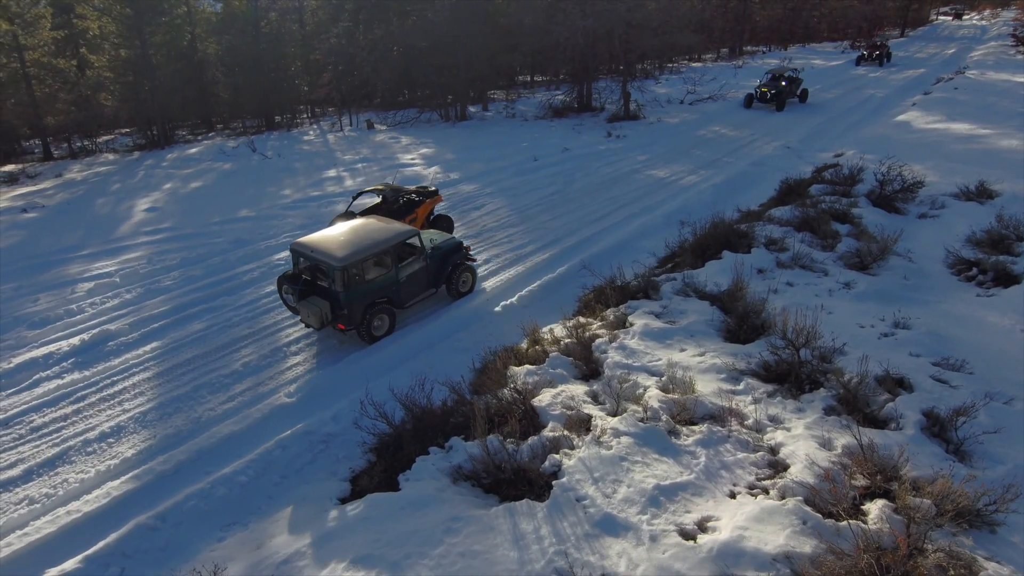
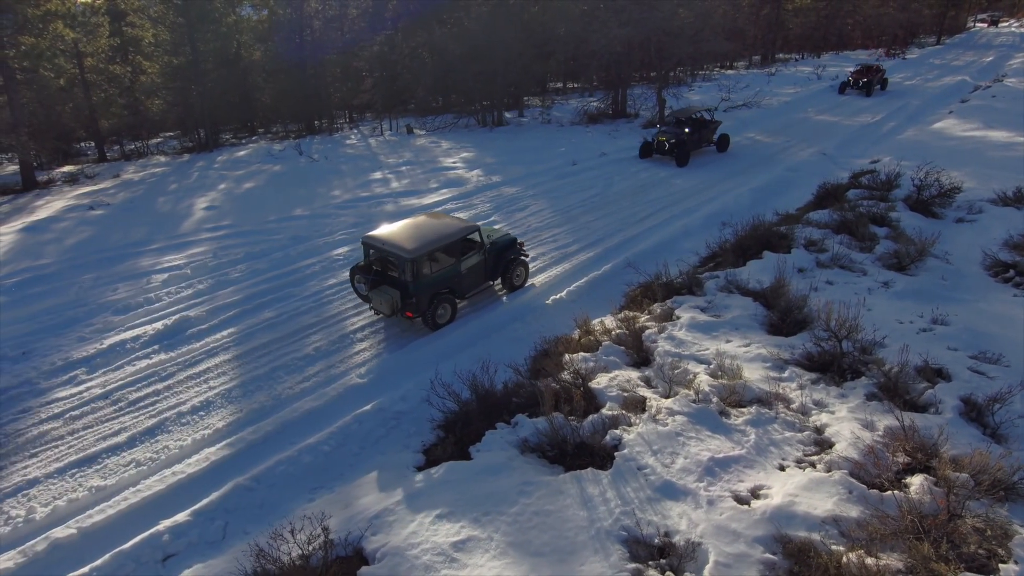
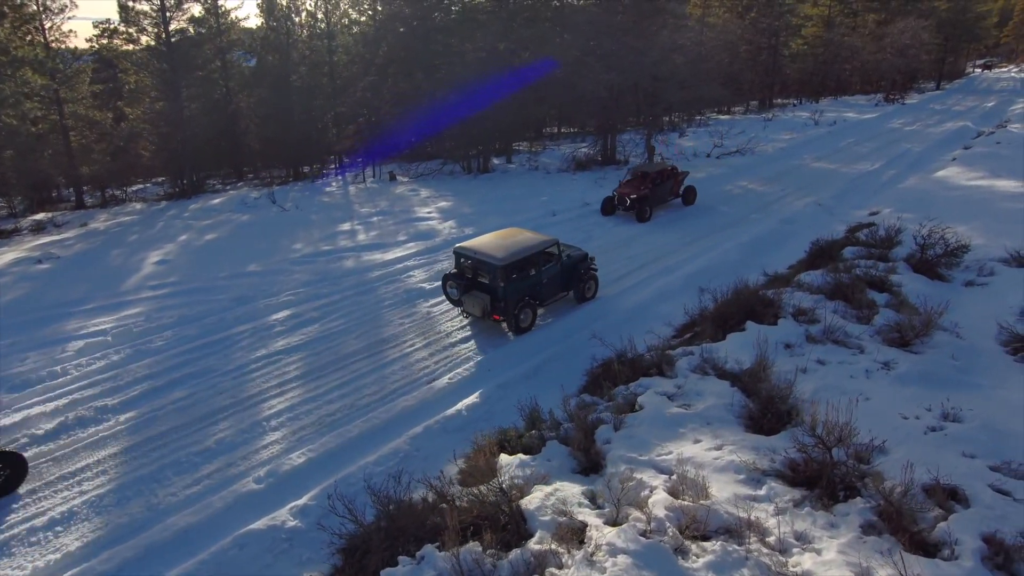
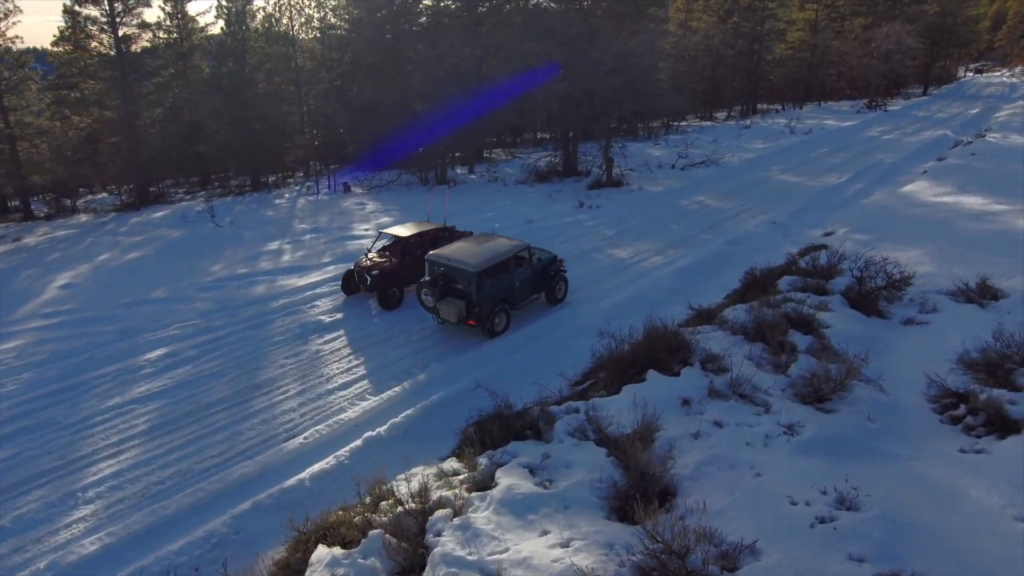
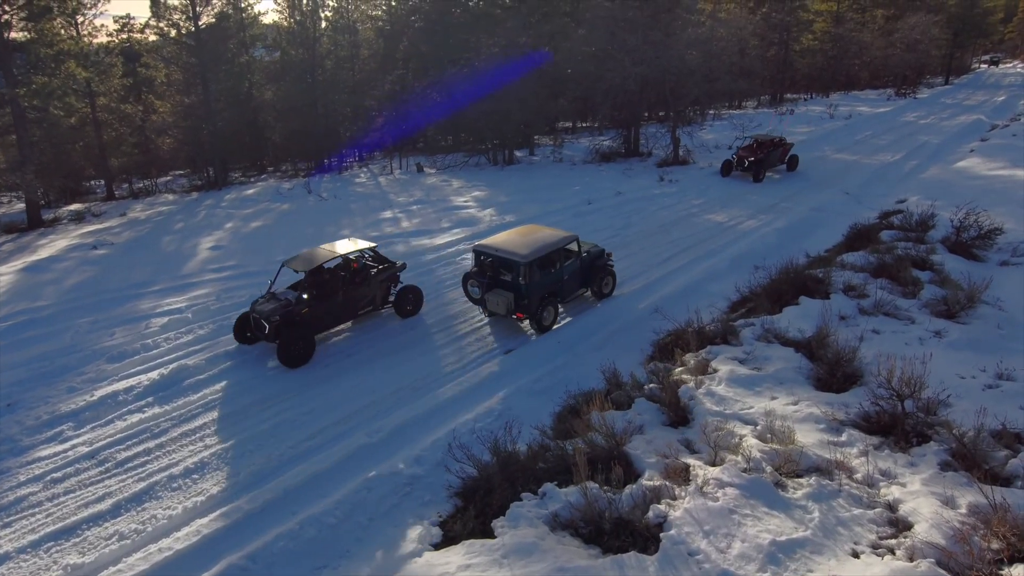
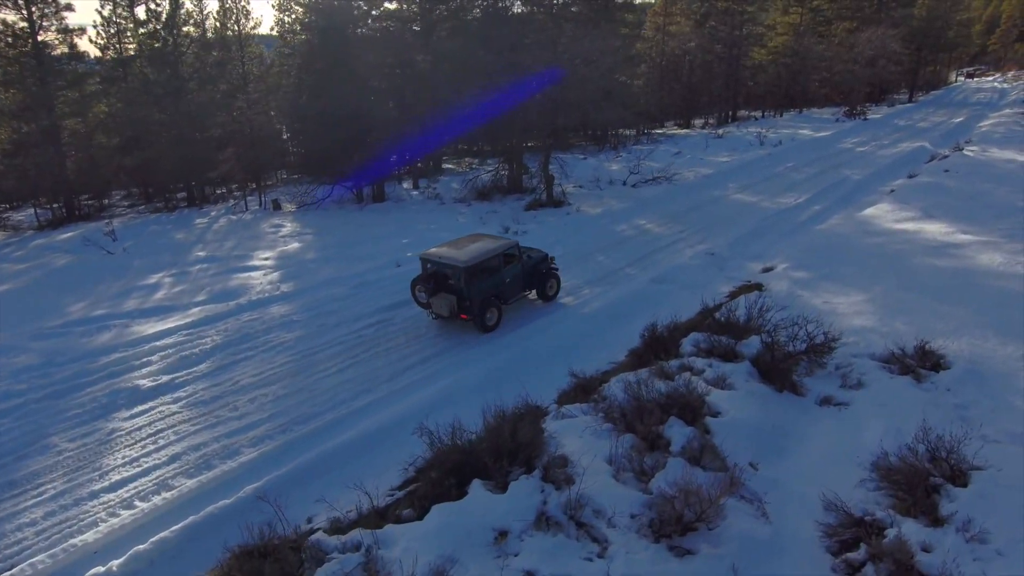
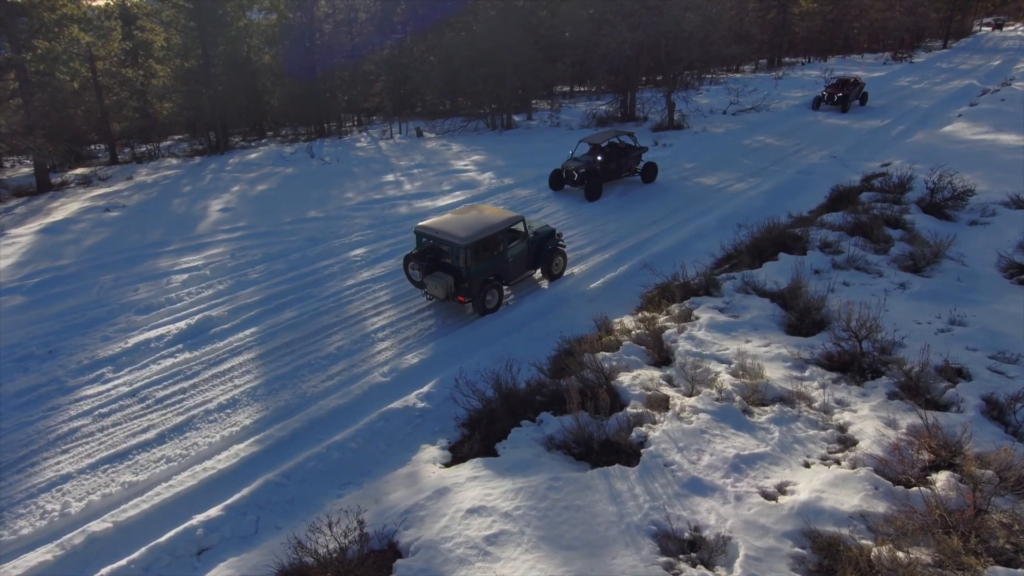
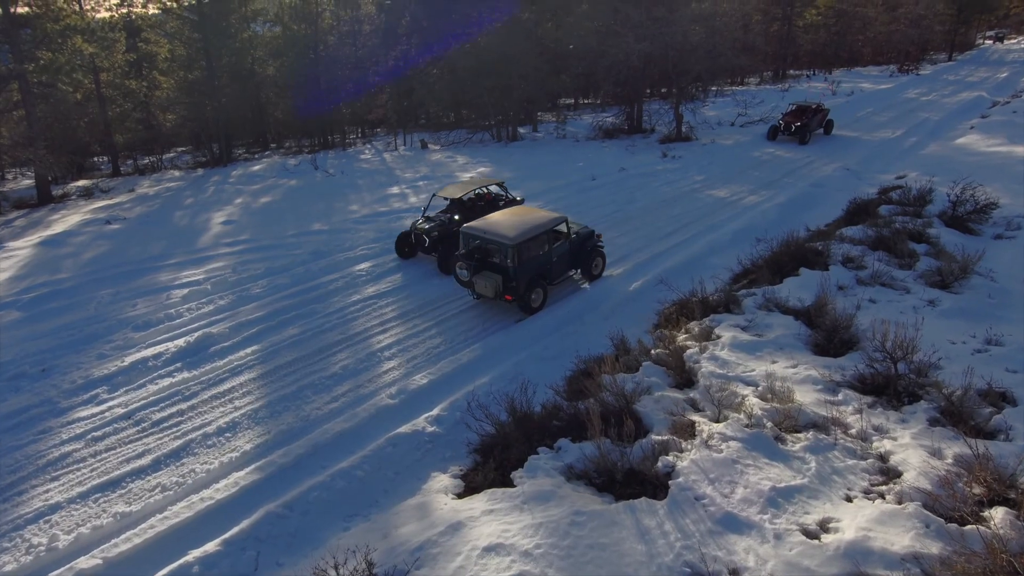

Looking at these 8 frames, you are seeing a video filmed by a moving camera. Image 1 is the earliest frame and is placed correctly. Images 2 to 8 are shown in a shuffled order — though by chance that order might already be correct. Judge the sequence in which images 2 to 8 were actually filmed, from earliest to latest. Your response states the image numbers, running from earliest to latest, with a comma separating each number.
2, 7, 8, 5, 3, 4, 6
